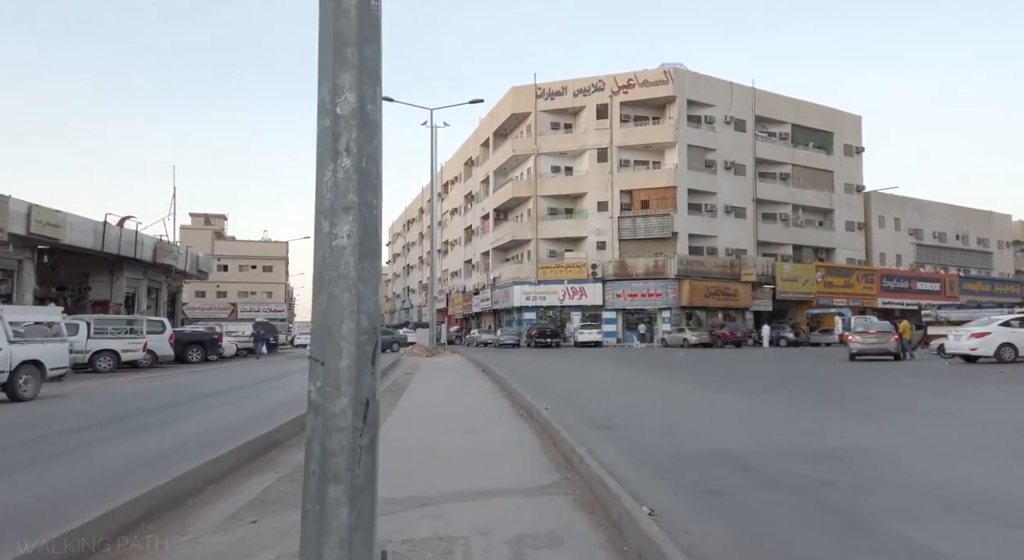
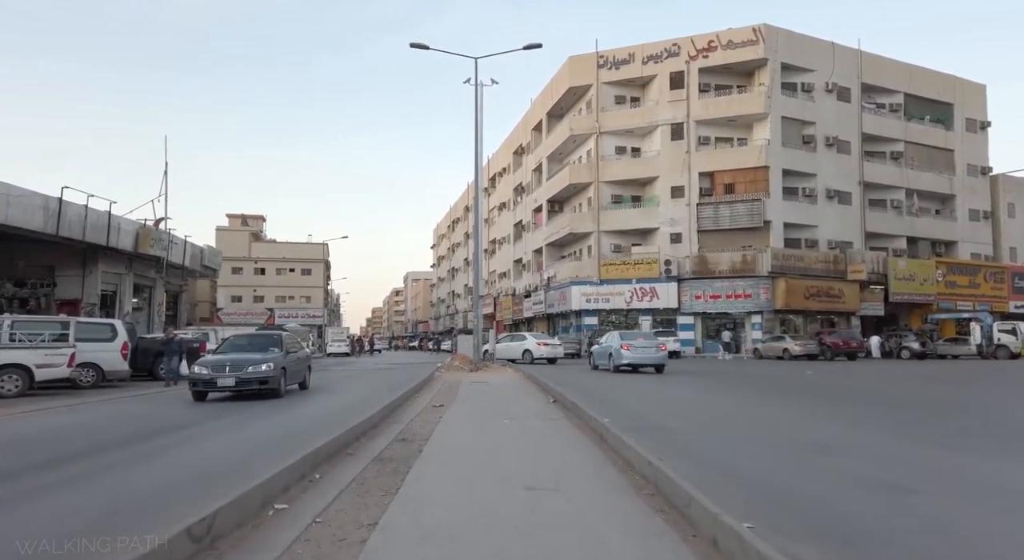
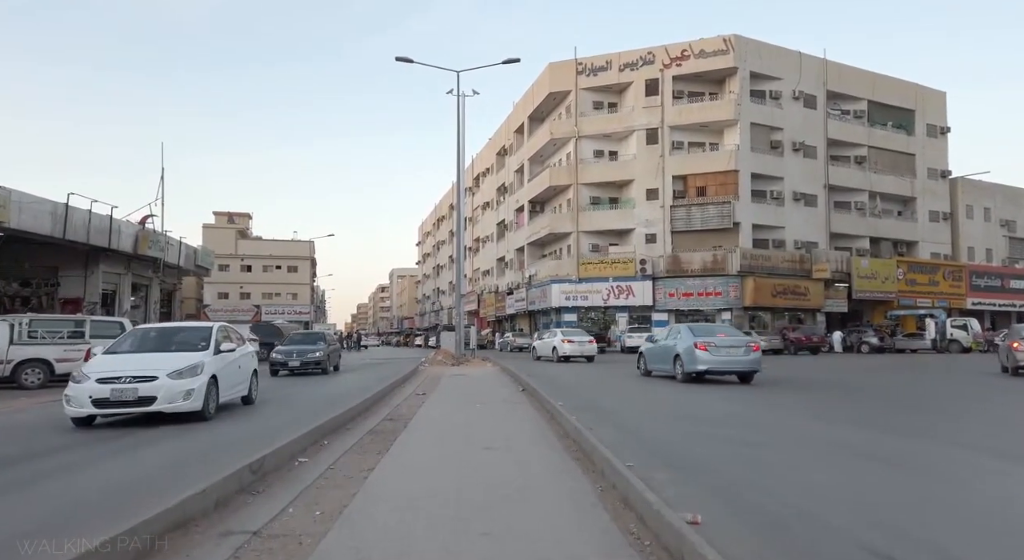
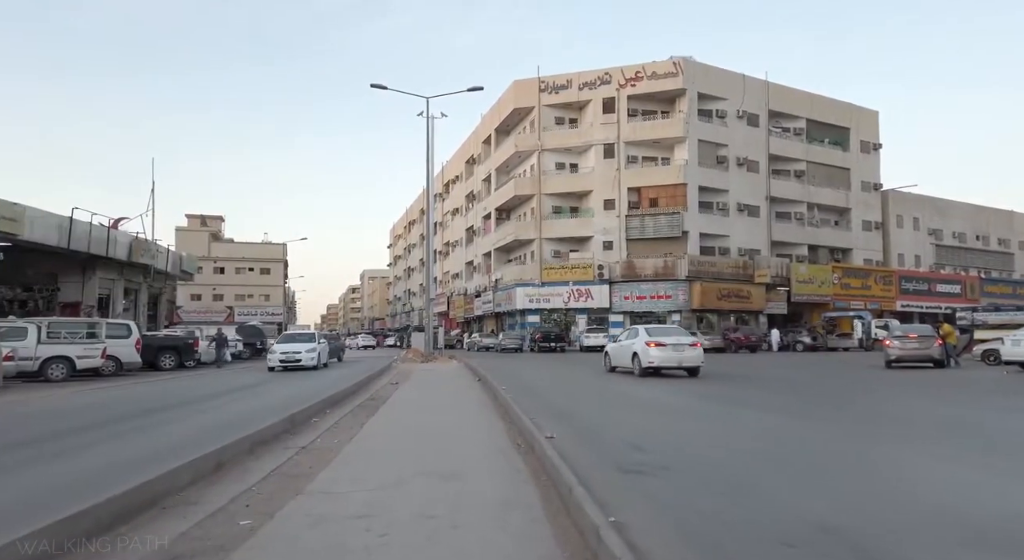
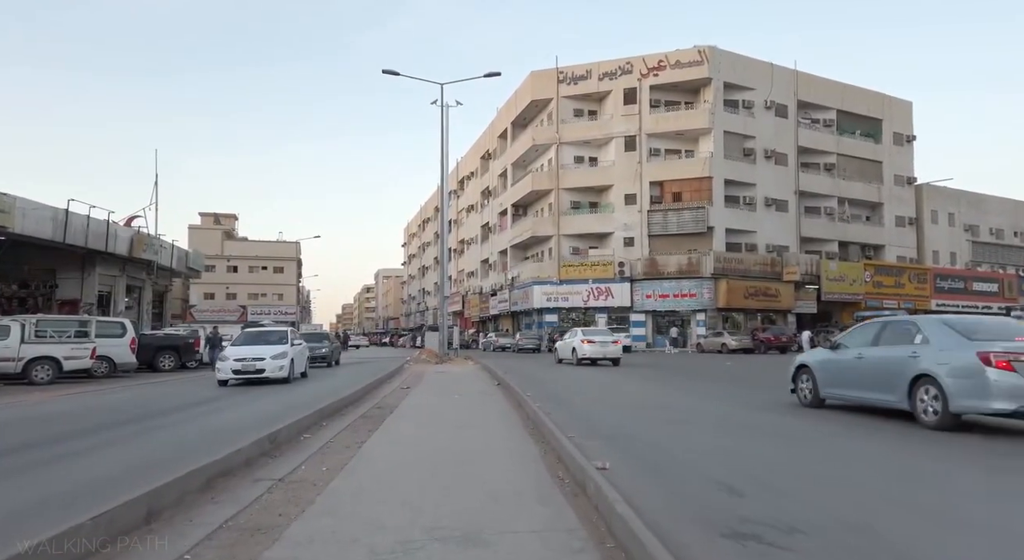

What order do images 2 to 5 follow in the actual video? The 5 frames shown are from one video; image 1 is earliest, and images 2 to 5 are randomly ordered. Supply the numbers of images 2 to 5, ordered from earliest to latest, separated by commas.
4, 5, 3, 2
